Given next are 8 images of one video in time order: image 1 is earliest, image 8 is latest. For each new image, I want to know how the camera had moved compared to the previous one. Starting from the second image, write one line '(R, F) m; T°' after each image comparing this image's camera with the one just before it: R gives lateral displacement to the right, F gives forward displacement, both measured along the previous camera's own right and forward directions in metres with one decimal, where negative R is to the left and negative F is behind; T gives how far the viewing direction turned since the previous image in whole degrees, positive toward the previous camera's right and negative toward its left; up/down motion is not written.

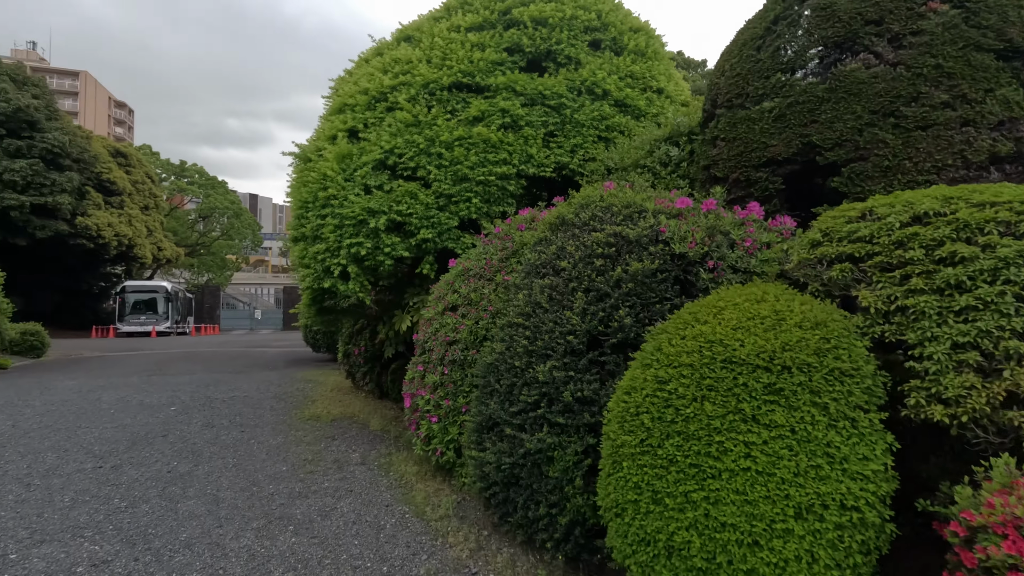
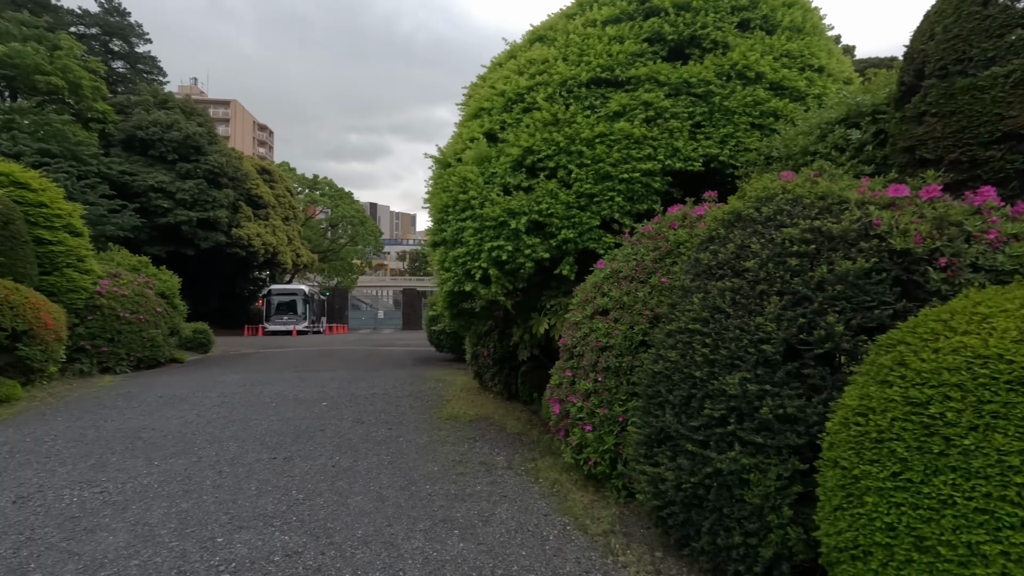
(-0.4, +0.1) m; -11°
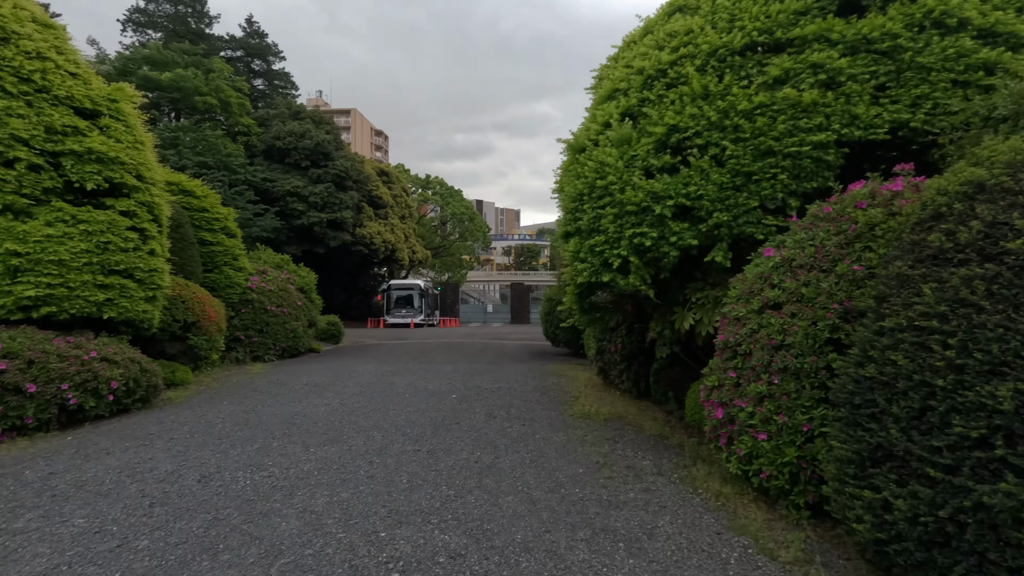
(-0.4, +0.2) m; -11°
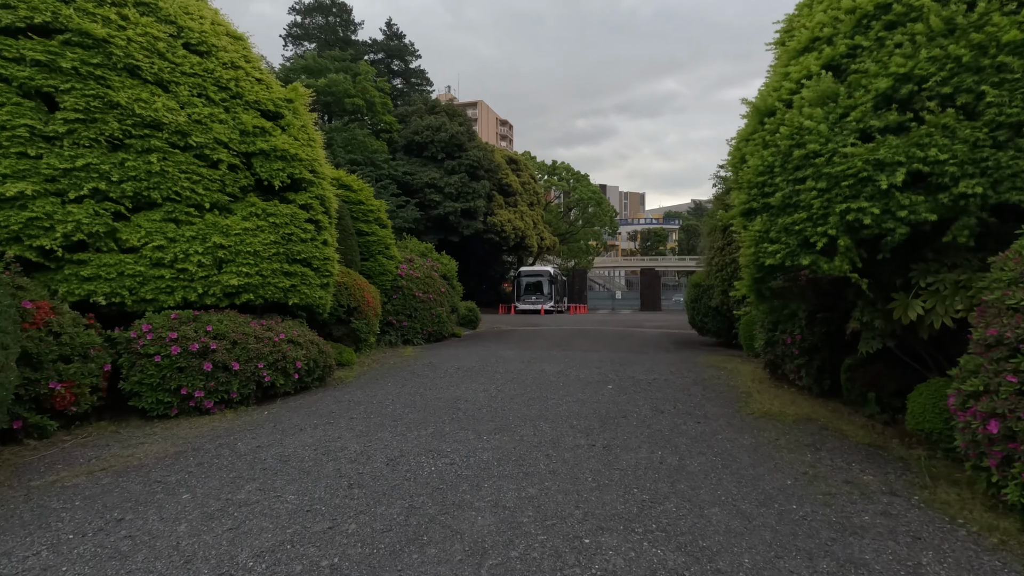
(-0.5, +0.3) m; -13°
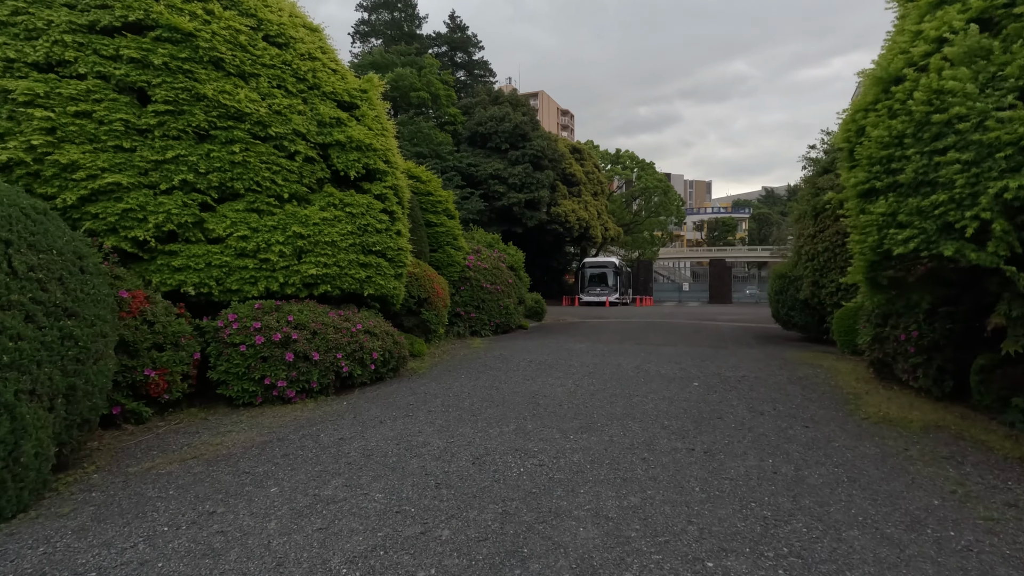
(-0.2, +0.3) m; -6°
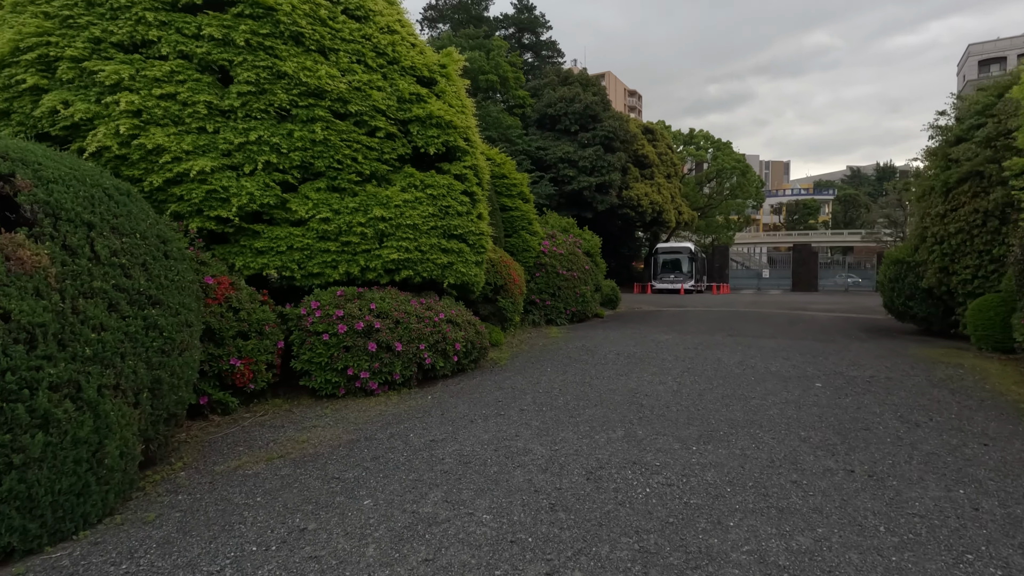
(-0.4, +0.5) m; -7°
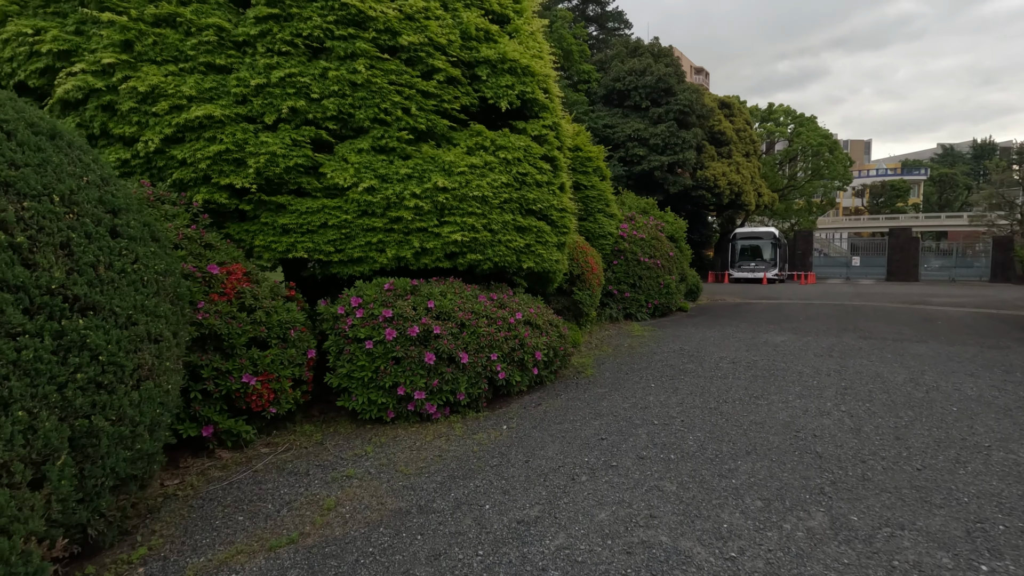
(-0.4, +1.5) m; -6°
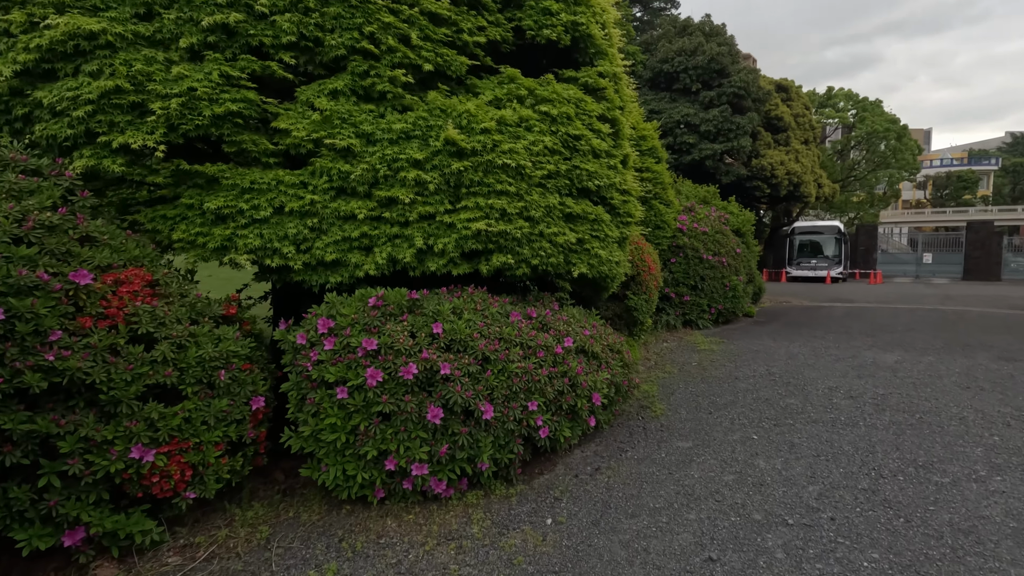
(-0.1, +1.5) m; -4°
